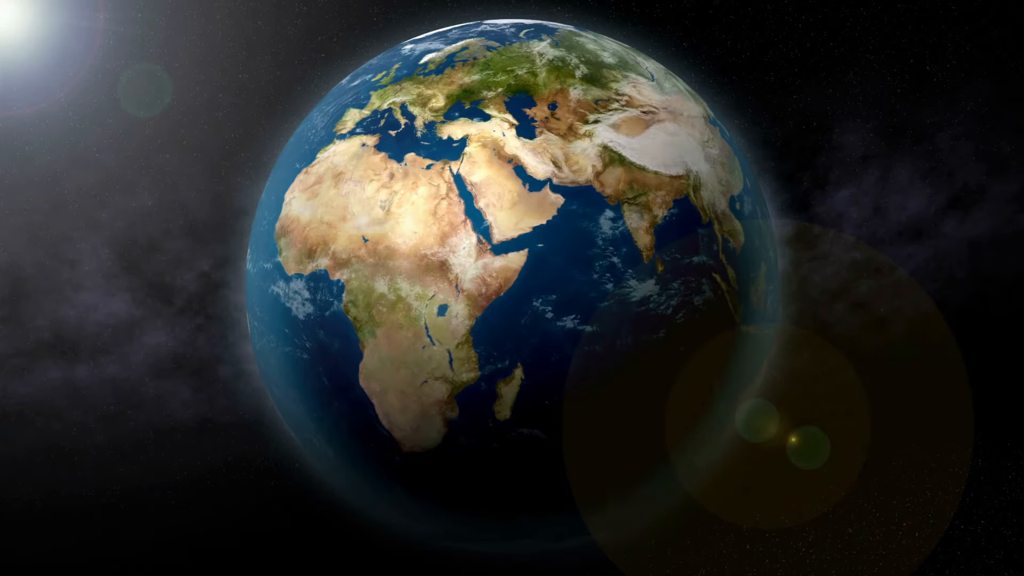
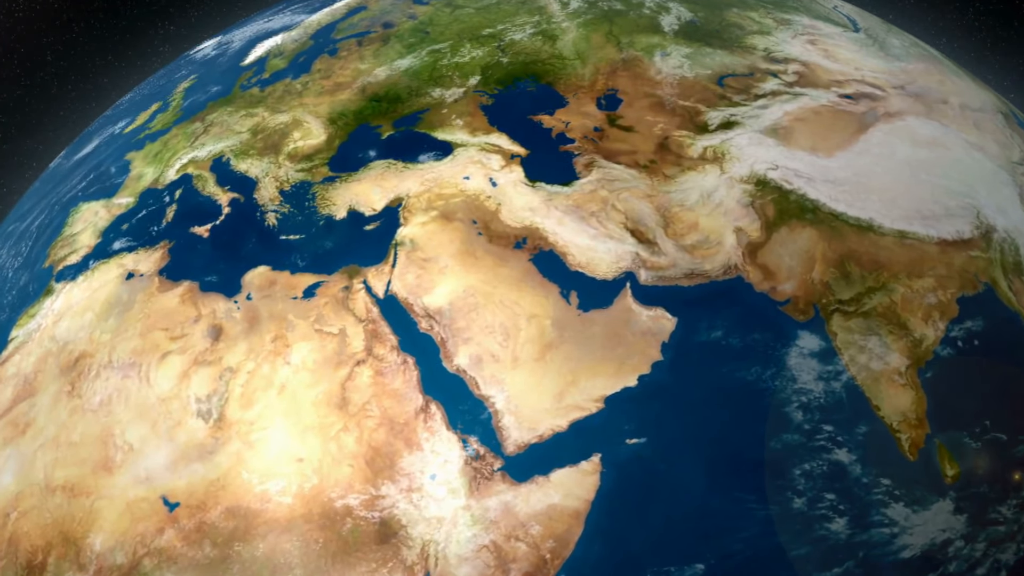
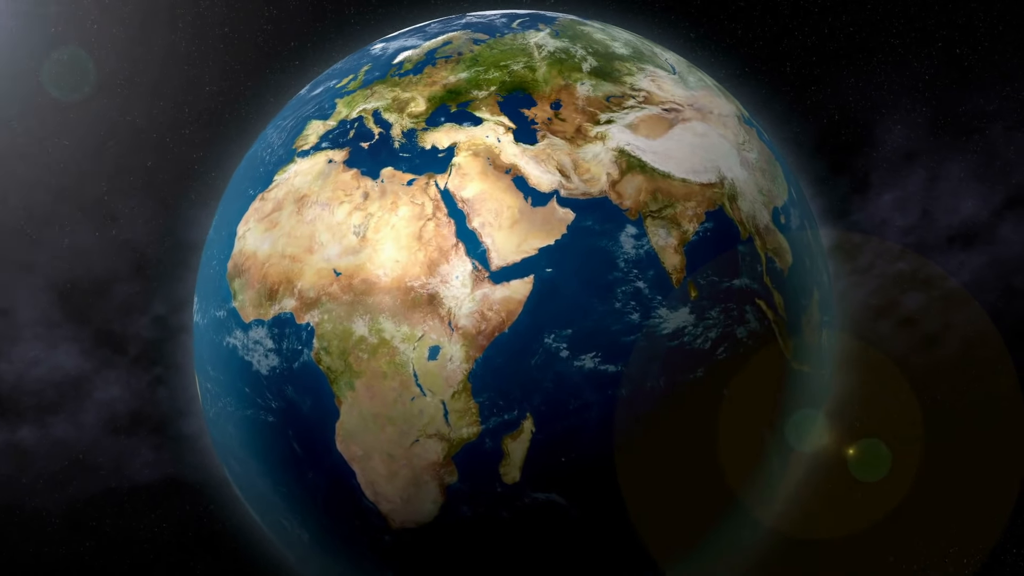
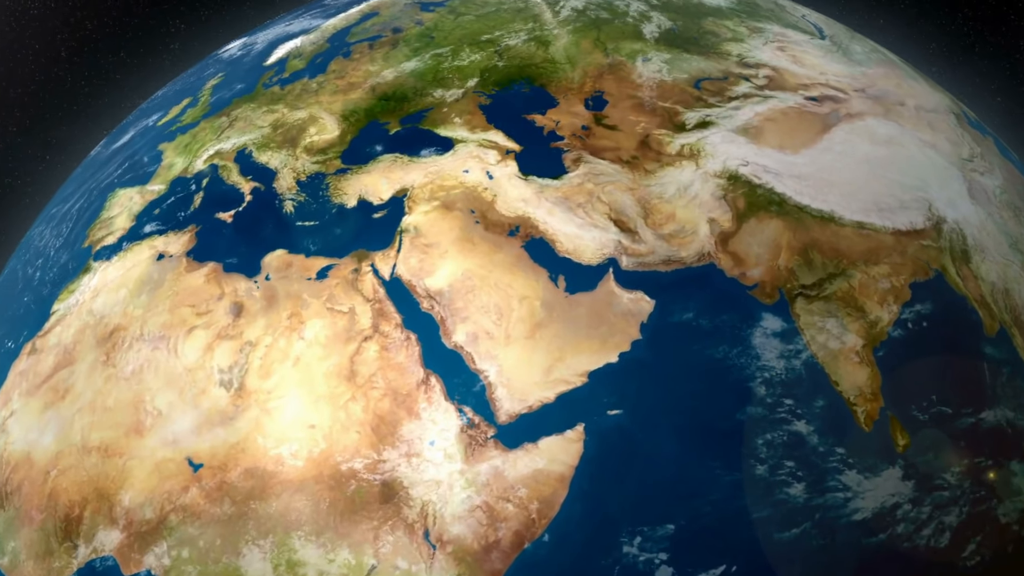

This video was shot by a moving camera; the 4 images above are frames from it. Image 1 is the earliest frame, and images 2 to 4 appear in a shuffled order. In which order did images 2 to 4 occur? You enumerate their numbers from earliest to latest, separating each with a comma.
3, 4, 2
